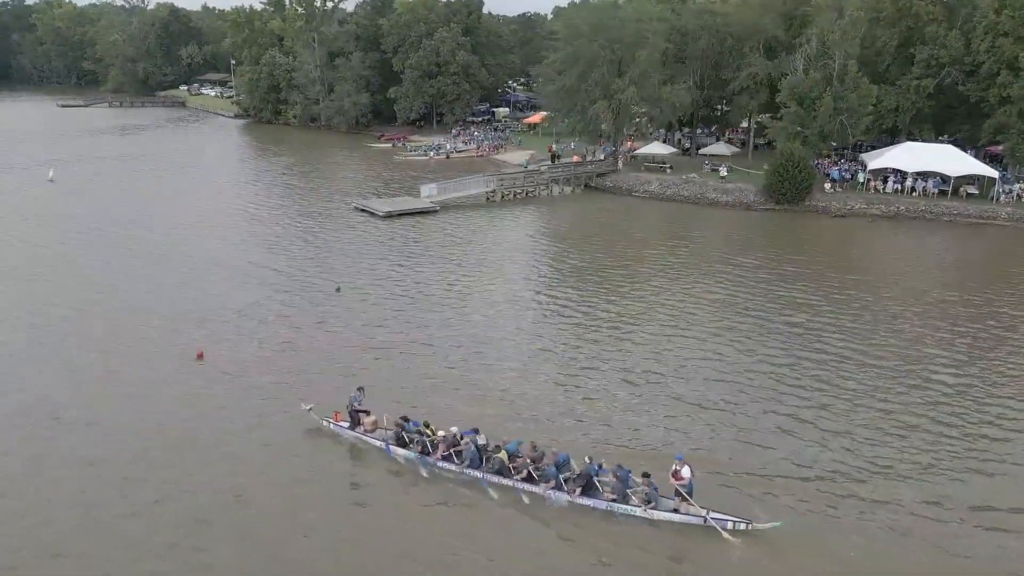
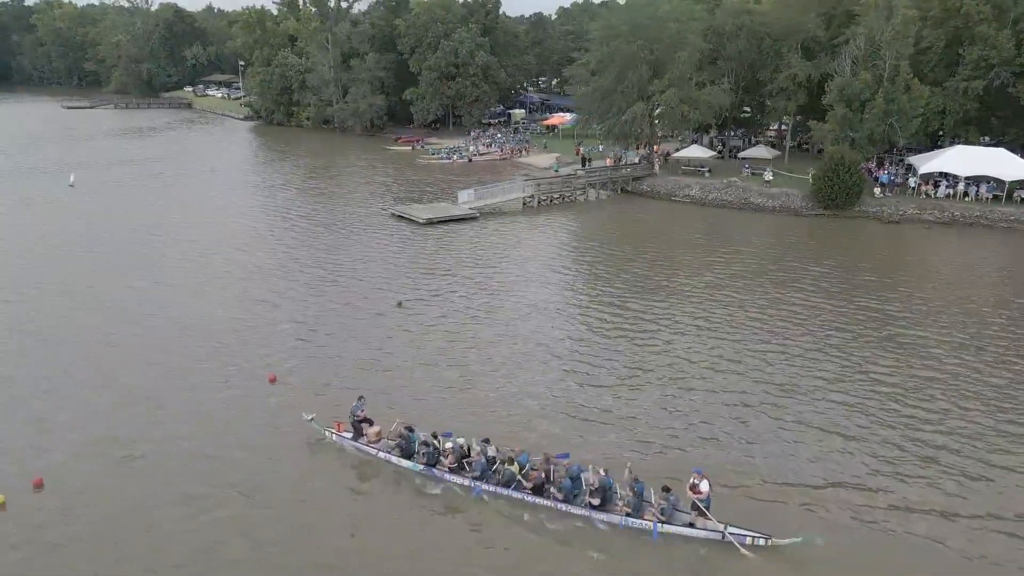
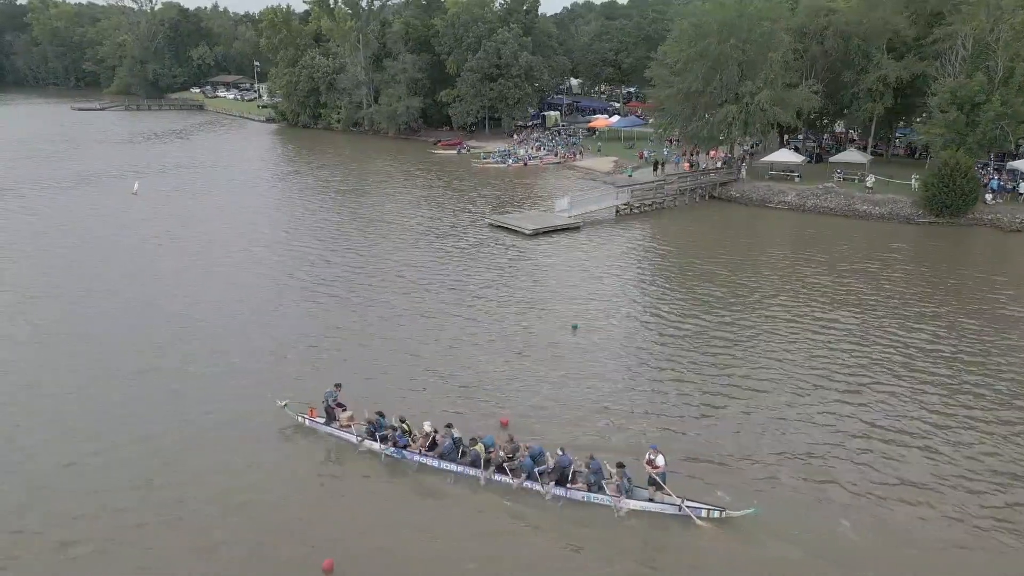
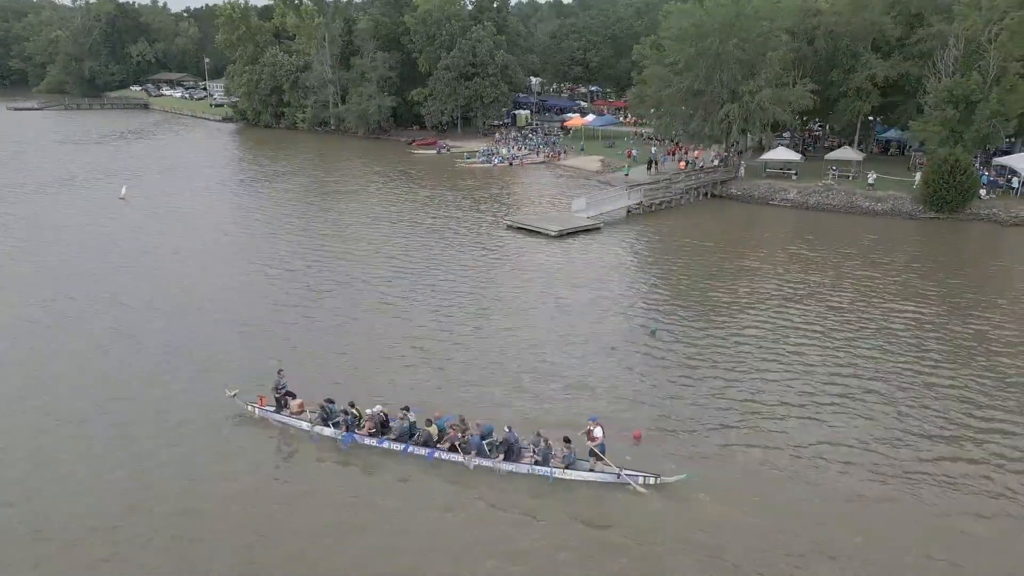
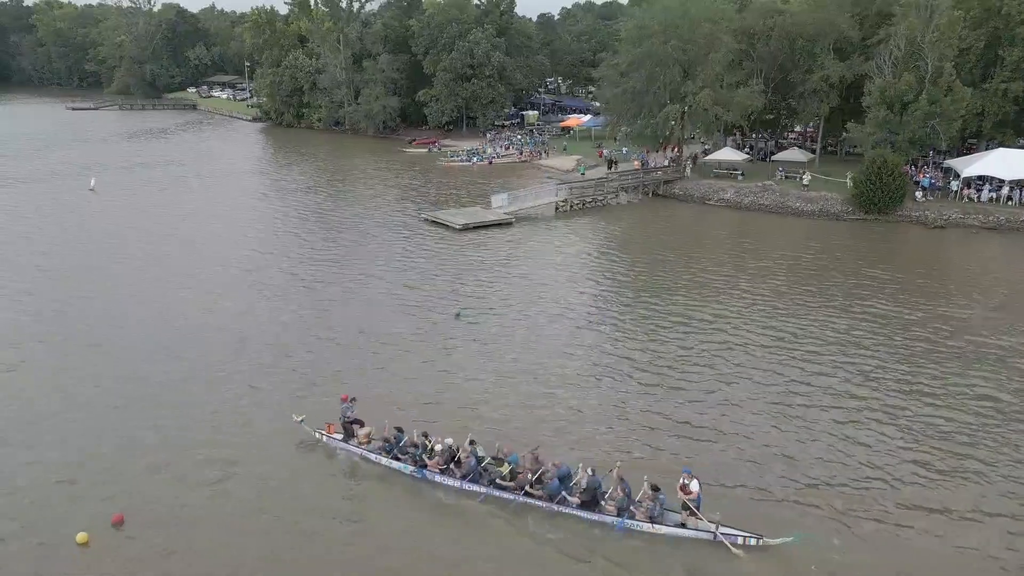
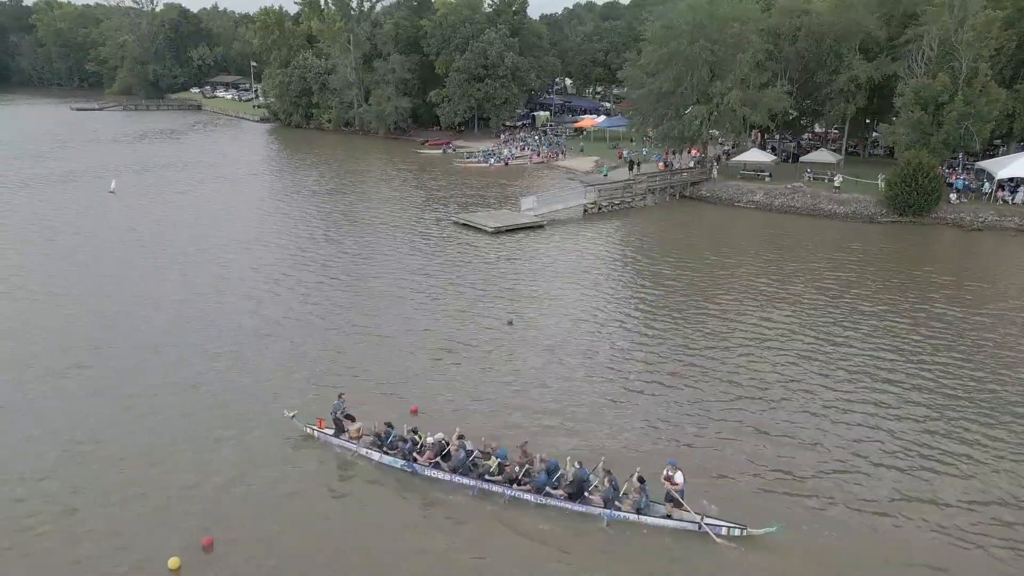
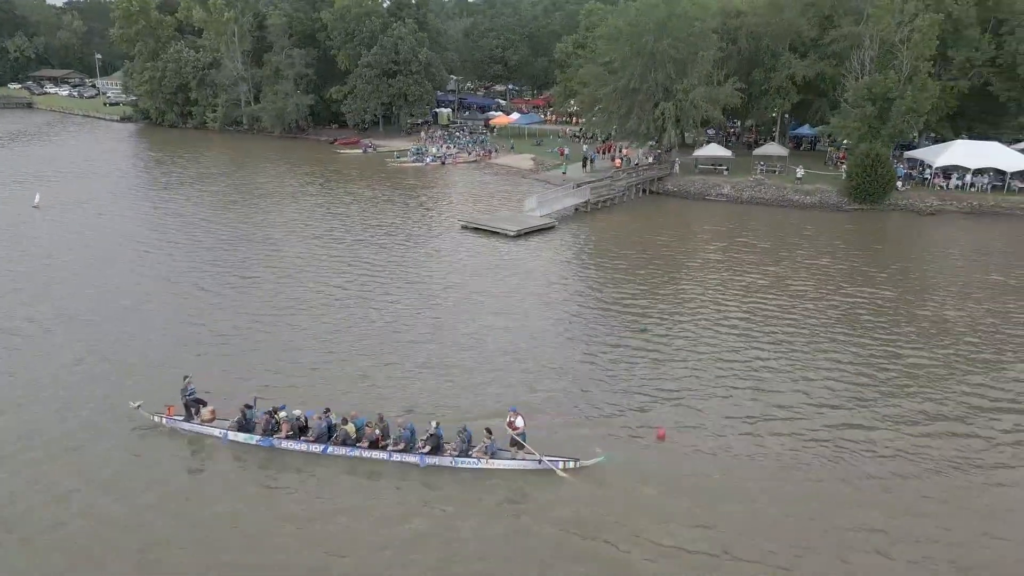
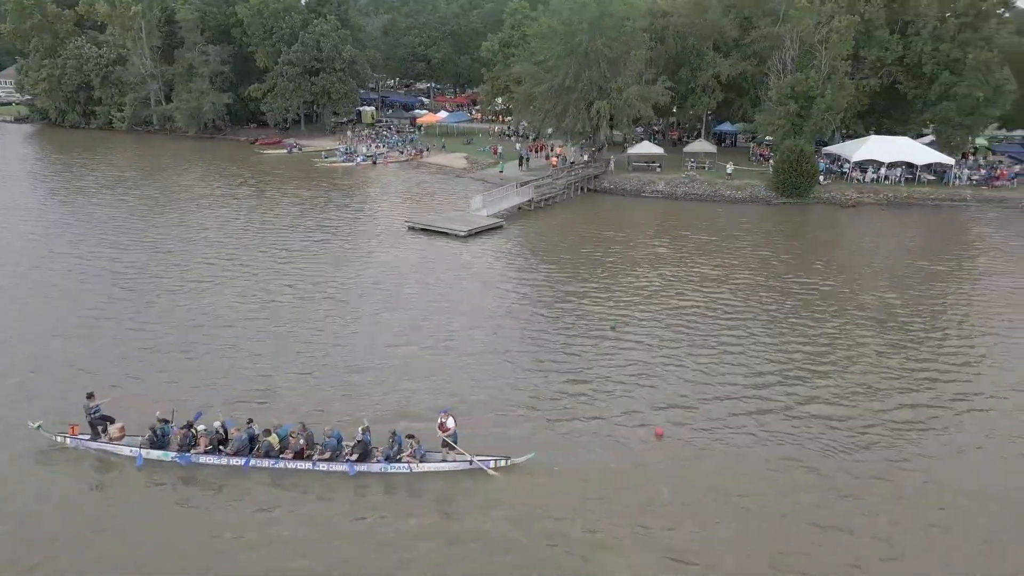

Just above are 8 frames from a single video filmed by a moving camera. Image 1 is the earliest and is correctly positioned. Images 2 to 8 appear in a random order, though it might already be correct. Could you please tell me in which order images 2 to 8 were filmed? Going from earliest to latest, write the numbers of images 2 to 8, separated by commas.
2, 5, 6, 3, 4, 7, 8
